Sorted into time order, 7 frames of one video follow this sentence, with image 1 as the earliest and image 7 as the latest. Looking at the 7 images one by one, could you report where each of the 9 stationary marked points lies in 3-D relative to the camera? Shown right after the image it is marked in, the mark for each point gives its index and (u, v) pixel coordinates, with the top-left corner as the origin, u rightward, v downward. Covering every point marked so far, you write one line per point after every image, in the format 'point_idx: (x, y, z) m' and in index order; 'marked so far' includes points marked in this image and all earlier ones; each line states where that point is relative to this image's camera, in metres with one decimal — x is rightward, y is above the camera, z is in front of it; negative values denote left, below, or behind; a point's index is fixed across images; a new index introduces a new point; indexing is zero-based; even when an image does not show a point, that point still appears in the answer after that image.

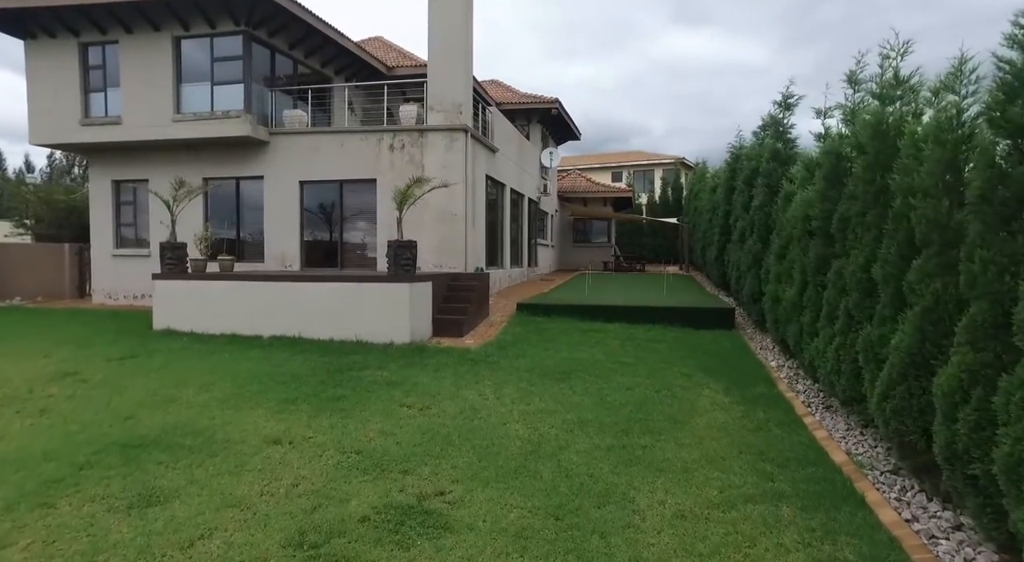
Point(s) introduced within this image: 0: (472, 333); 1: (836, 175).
0: (-0.7, -1.0, +10.4) m
1: (+3.7, +1.2, +6.6) m
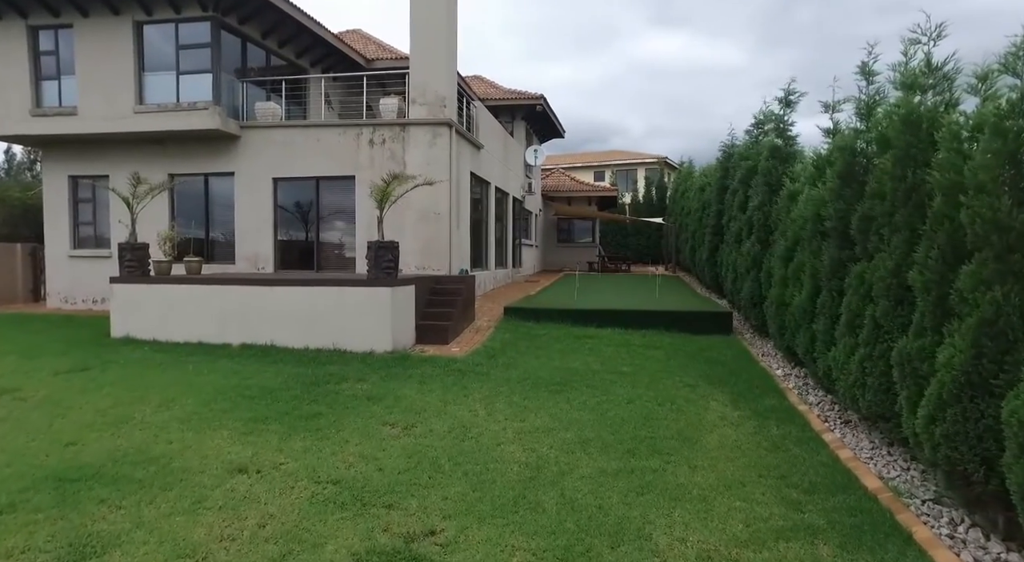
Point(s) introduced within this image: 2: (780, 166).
0: (-0.9, -1.0, +9.8) m
1: (+3.6, +1.2, +6.1) m
2: (+4.5, +1.9, +9.7) m
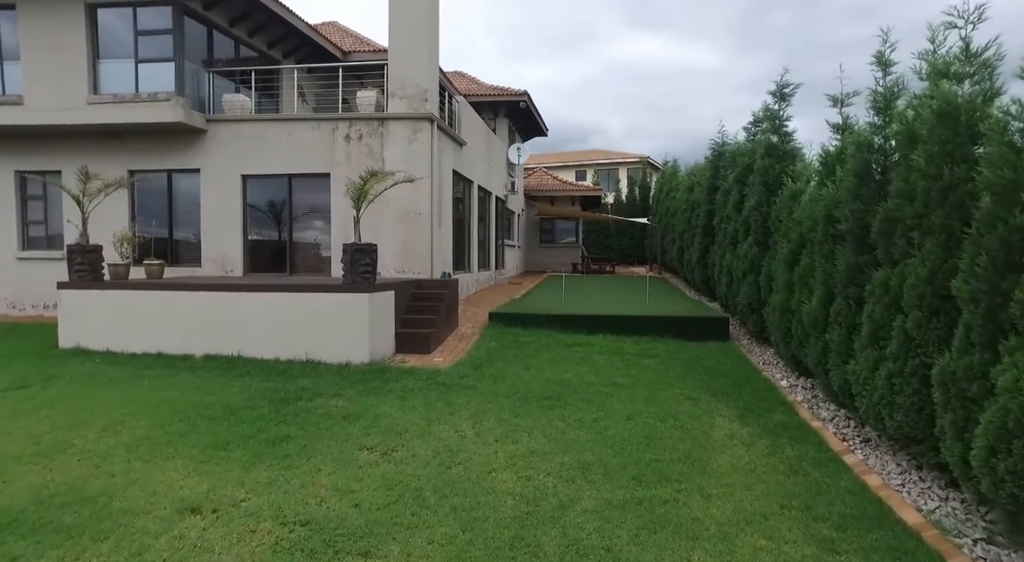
0: (-1.1, -1.1, +9.2) m
1: (+3.5, +1.1, +5.7) m
2: (+4.3, +1.9, +9.3) m
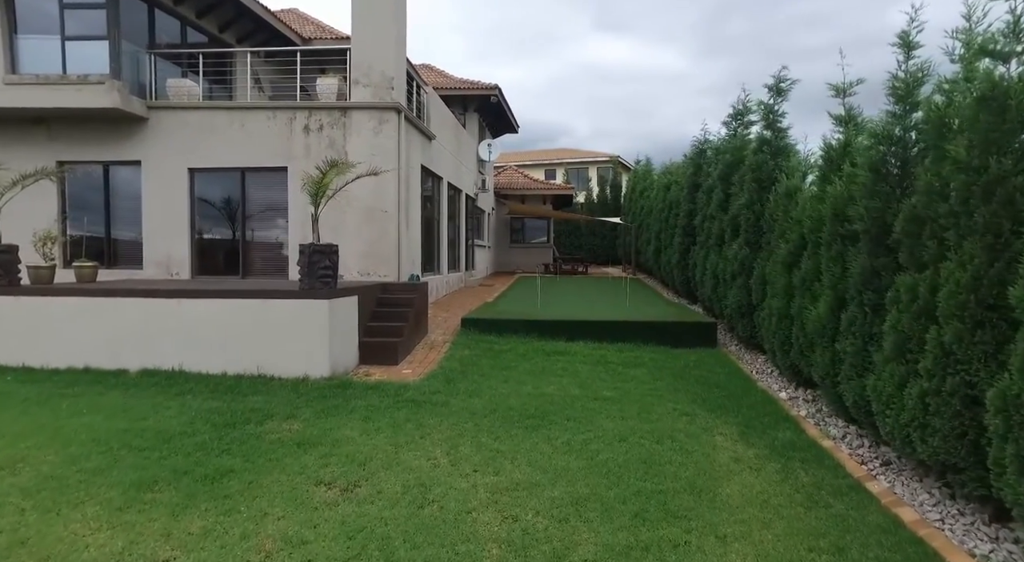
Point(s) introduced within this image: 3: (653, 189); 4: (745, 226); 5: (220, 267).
0: (-1.5, -1.1, +8.4) m
1: (+3.4, +1.1, +5.2) m
2: (+4.0, +1.8, +8.8) m
3: (+4.8, +3.1, +19.8) m
4: (+3.6, +0.8, +9.0) m
5: (-5.4, +0.3, +10.6) m
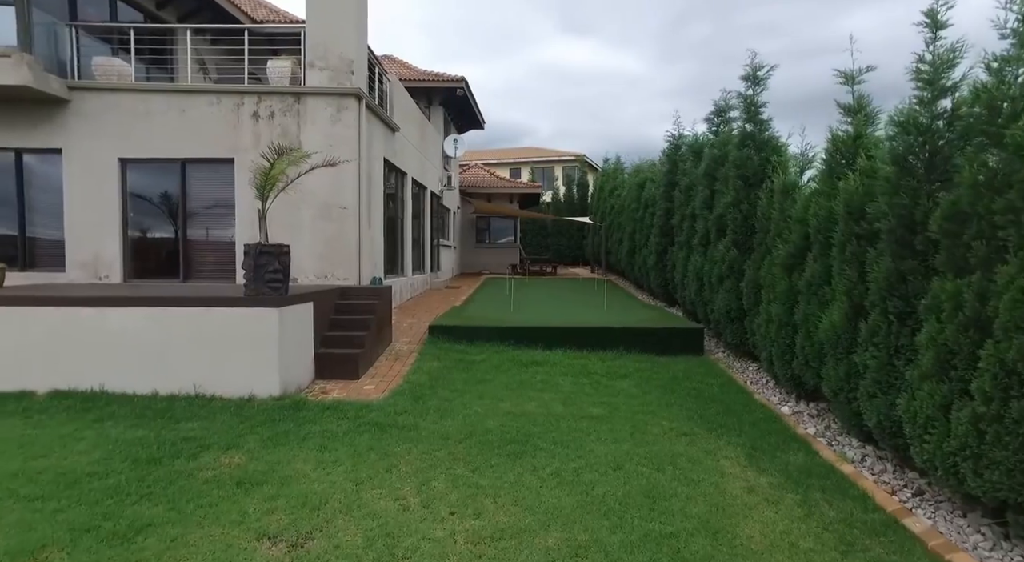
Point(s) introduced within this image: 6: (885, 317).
0: (-1.8, -1.2, +7.5) m
1: (+3.2, +1.0, +4.6) m
2: (+3.6, +1.8, +8.3) m
3: (+3.7, +3.1, +19.3) m
4: (+3.2, +0.8, +8.5) m
5: (-5.8, +0.2, +9.4) m
6: (+3.0, -0.3, +4.7) m
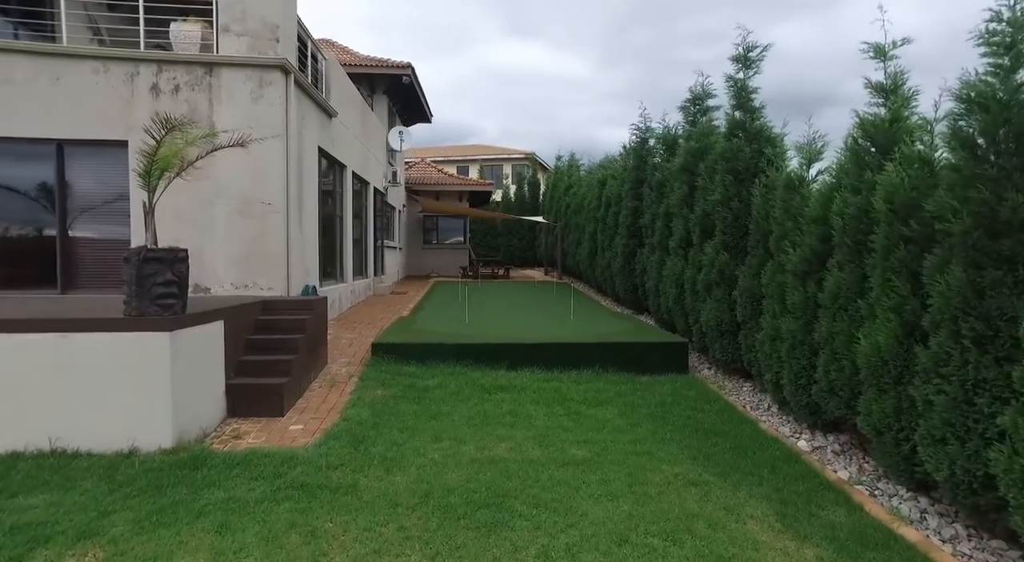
0: (-2.2, -1.3, +6.1) m
1: (+3.1, +0.9, +3.6) m
2: (+3.1, +1.7, +7.3) m
3: (+2.2, +3.0, +18.3) m
4: (+2.7, +0.7, +7.5) m
5: (-6.4, +0.1, +7.6) m
6: (+2.9, -0.4, +3.7) m
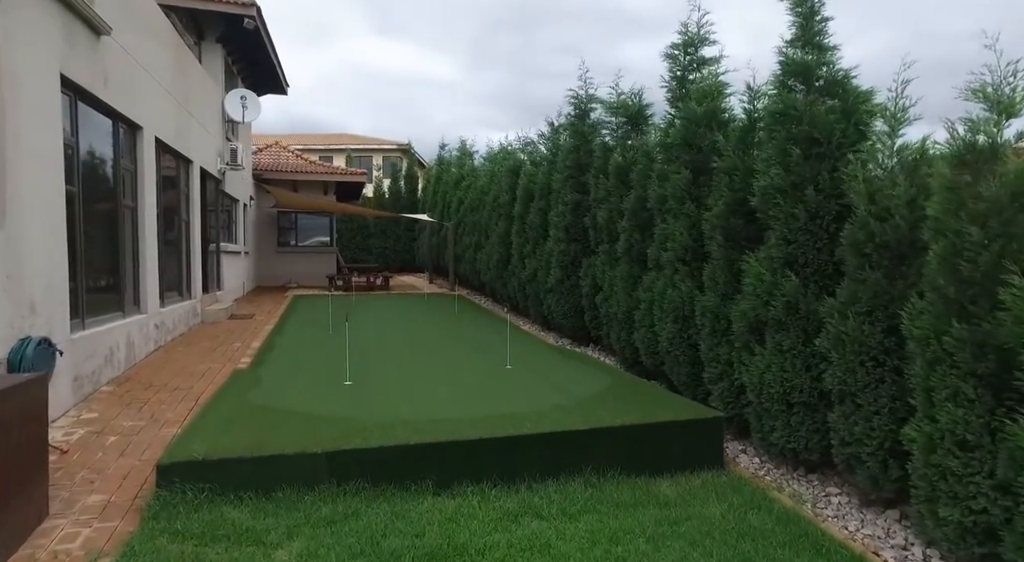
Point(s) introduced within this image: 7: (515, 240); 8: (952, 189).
0: (-2.3, -1.7, +2.1) m
1: (+3.4, +0.6, +0.9) m
2: (+2.5, +1.4, +4.5) m
3: (-0.8, +2.7, +15.0) m
4: (+2.2, +0.4, +4.6) m
5: (-6.7, -0.3, +2.7) m
6: (+3.2, -0.7, +1.0) m
7: (+0.1, +0.8, +11.3) m
8: (+2.6, +0.5, +3.4) m
